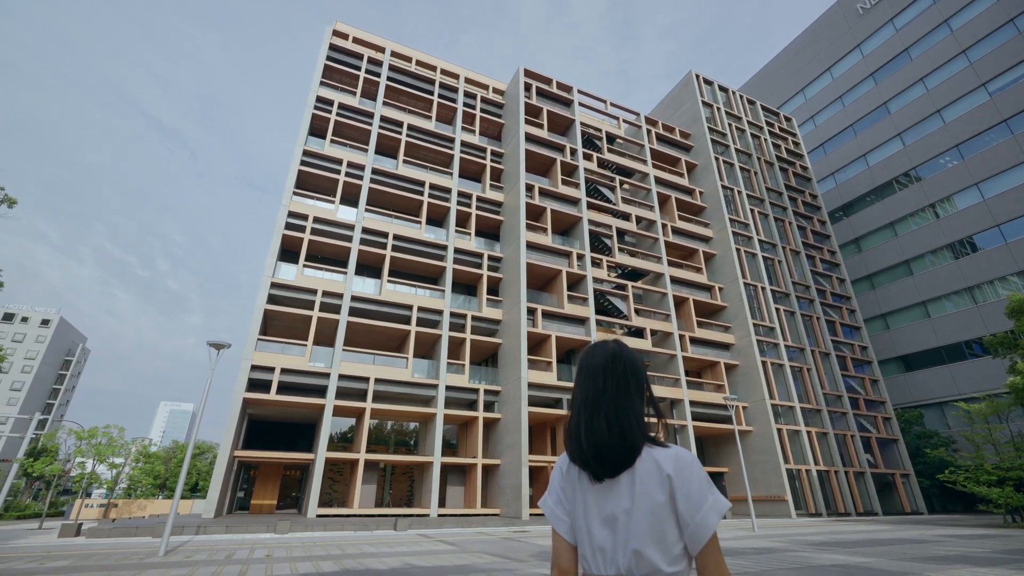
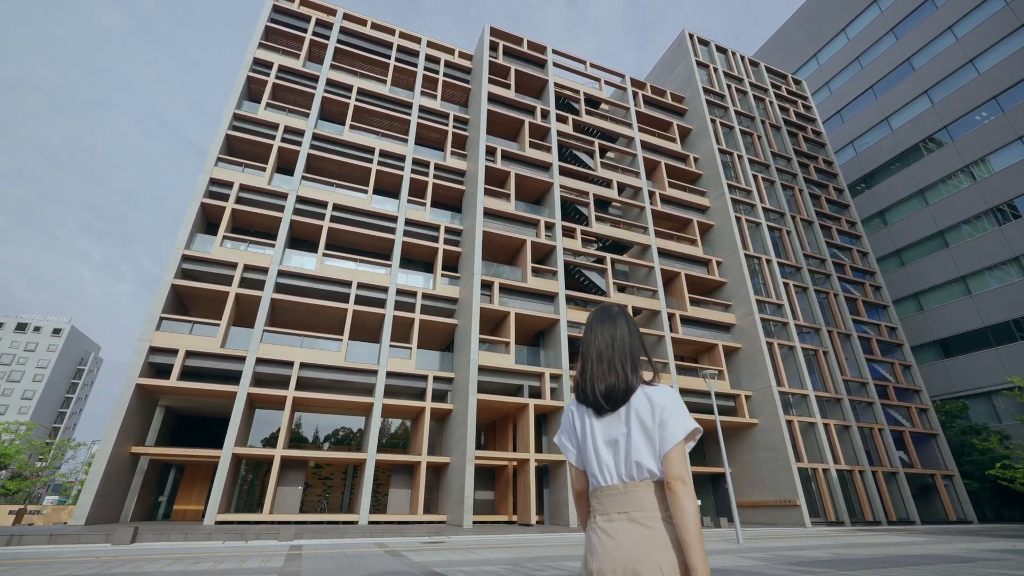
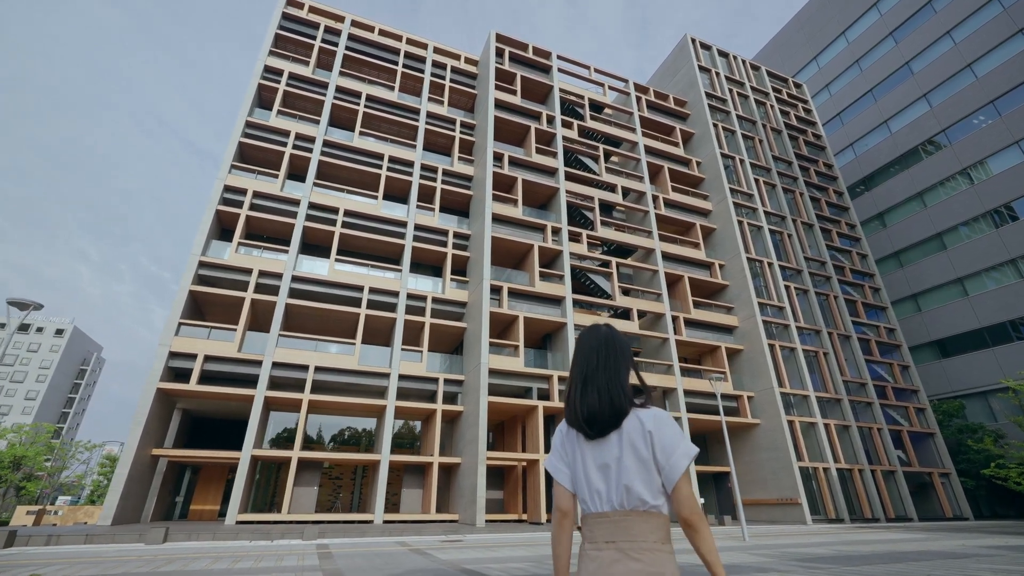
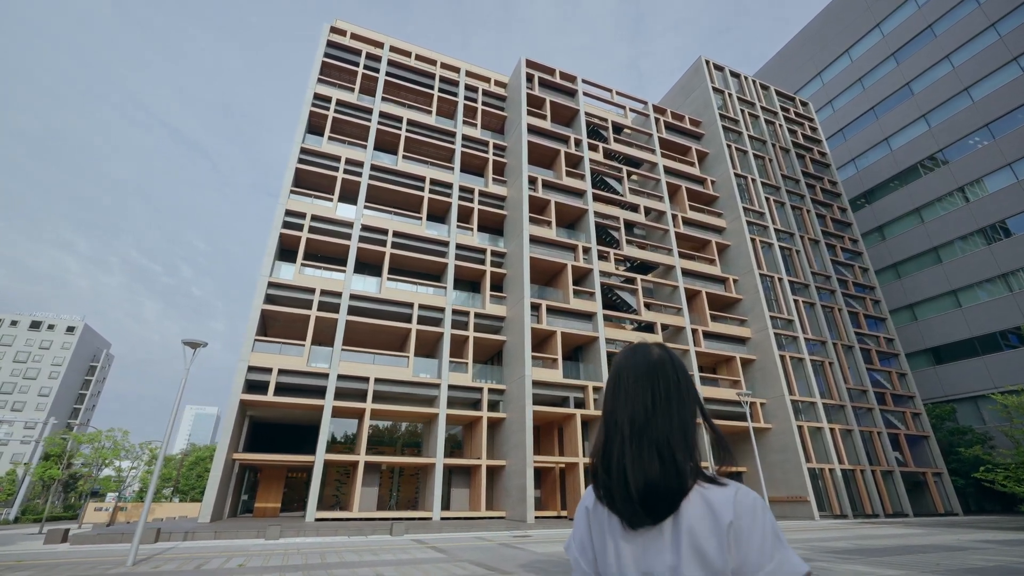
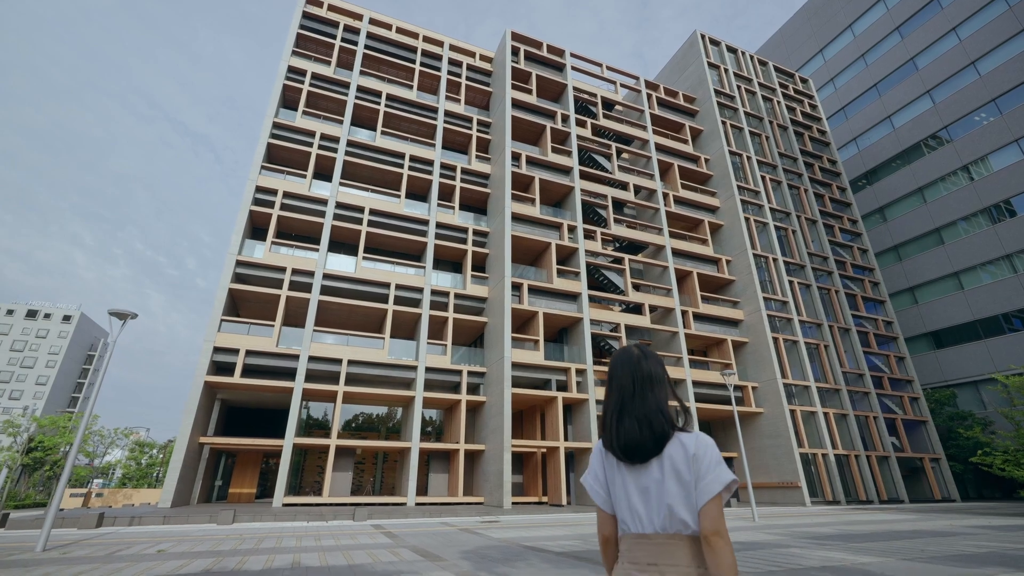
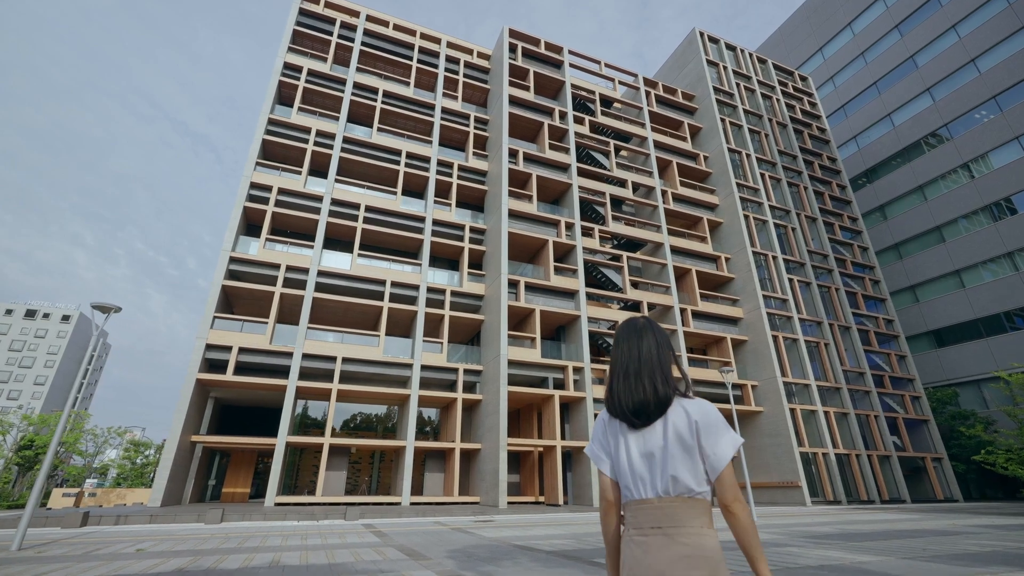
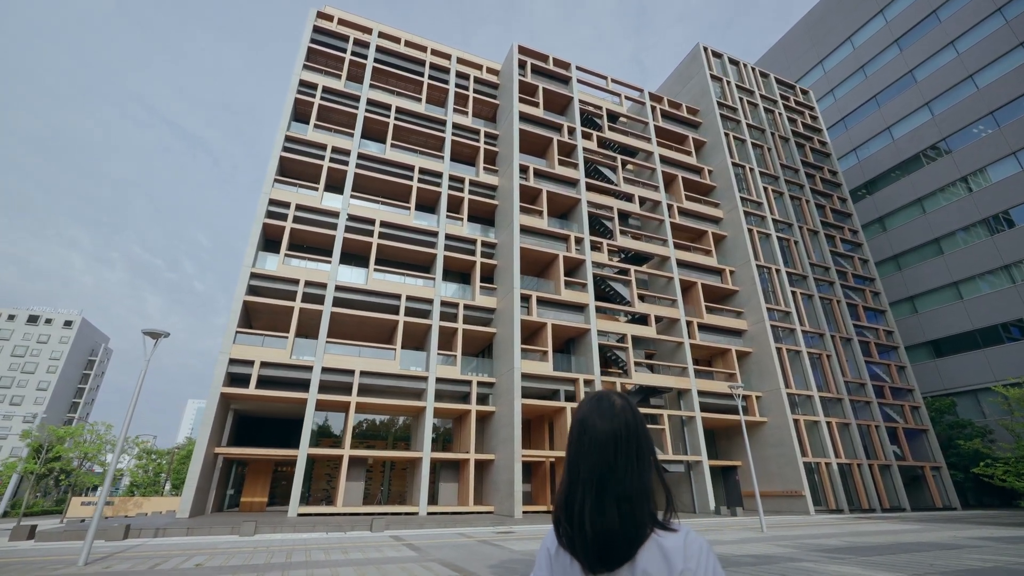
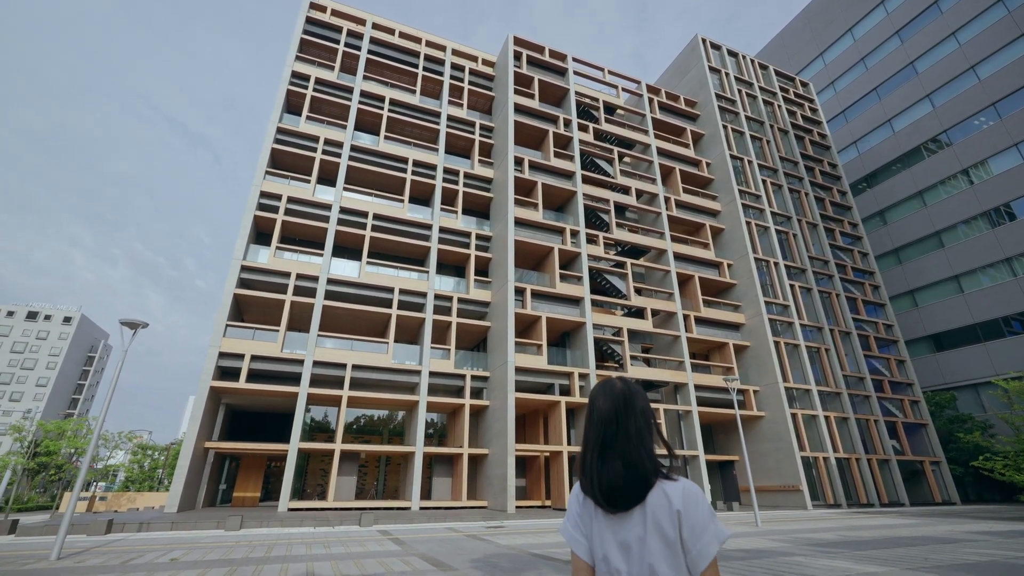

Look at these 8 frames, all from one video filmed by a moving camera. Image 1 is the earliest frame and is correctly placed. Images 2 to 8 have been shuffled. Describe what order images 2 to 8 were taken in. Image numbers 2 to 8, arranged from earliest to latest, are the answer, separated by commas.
4, 7, 8, 5, 6, 3, 2
